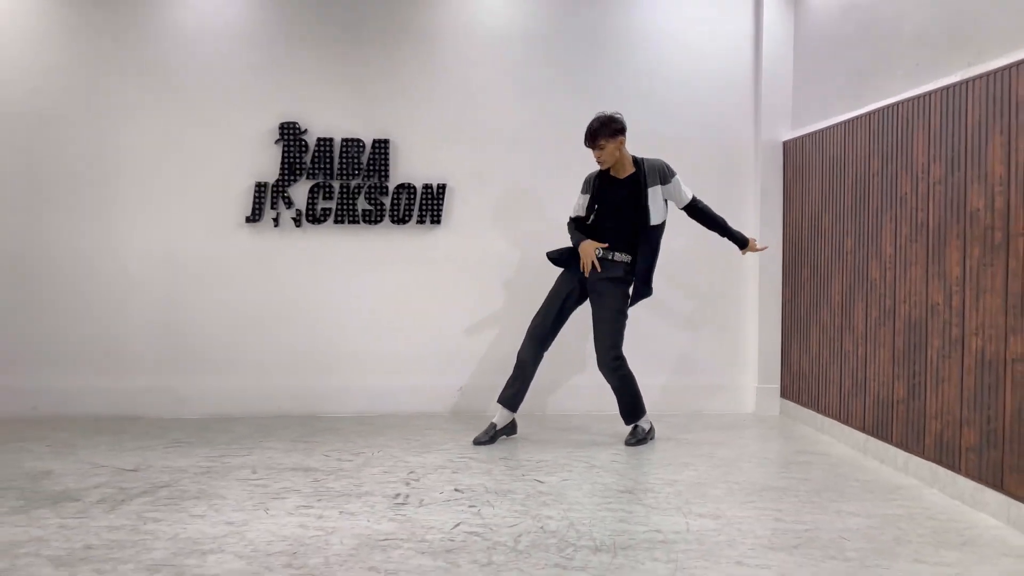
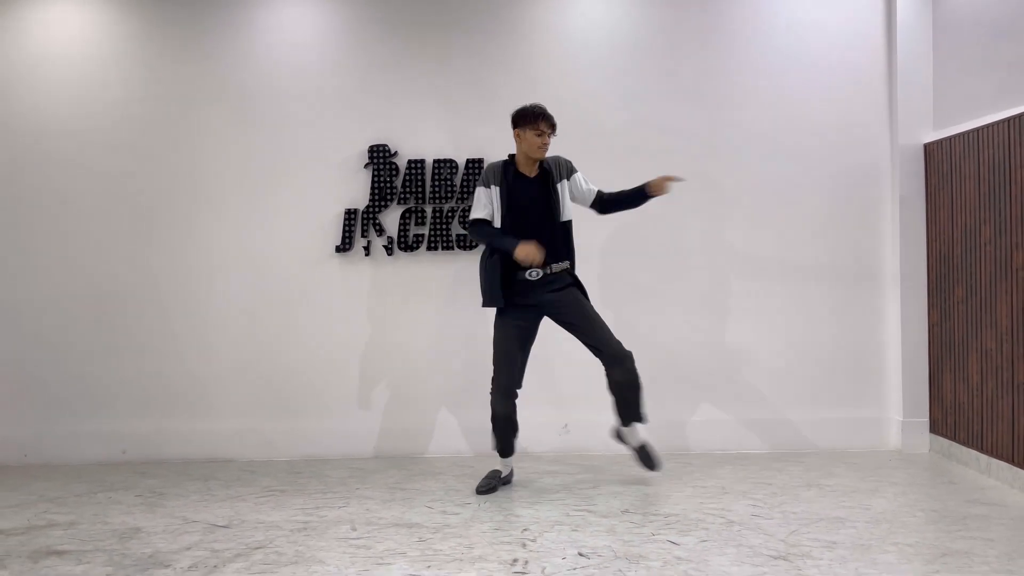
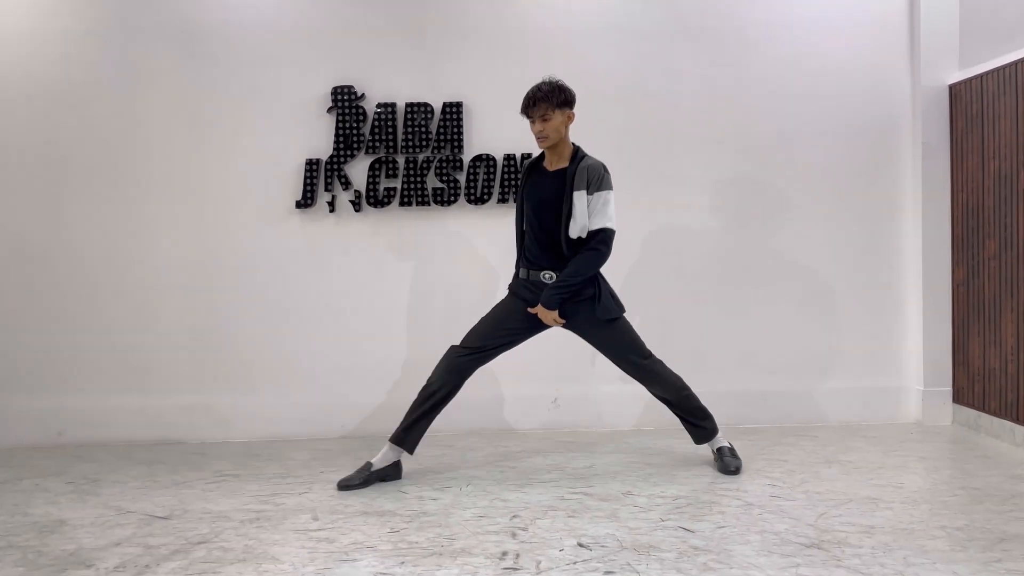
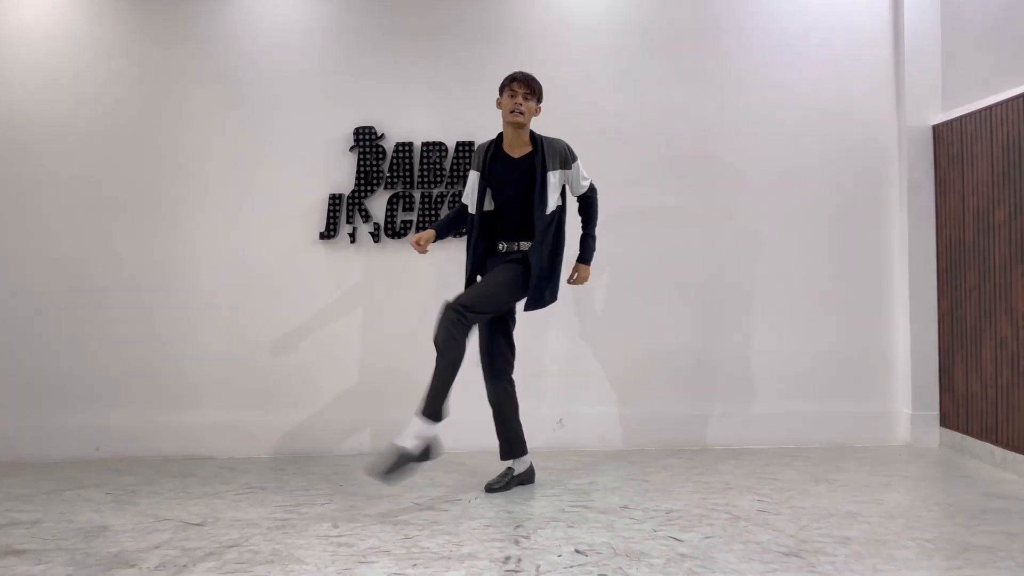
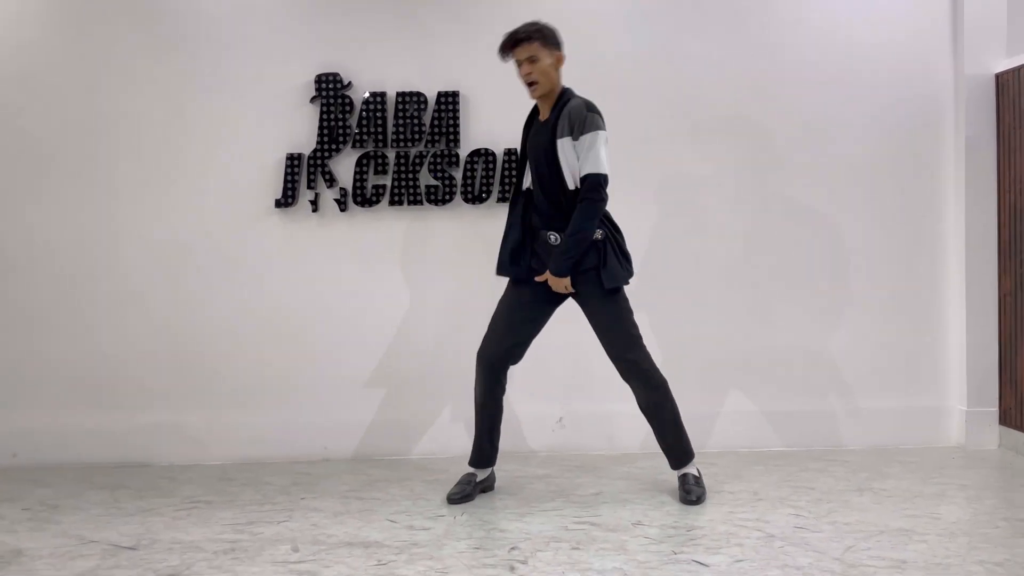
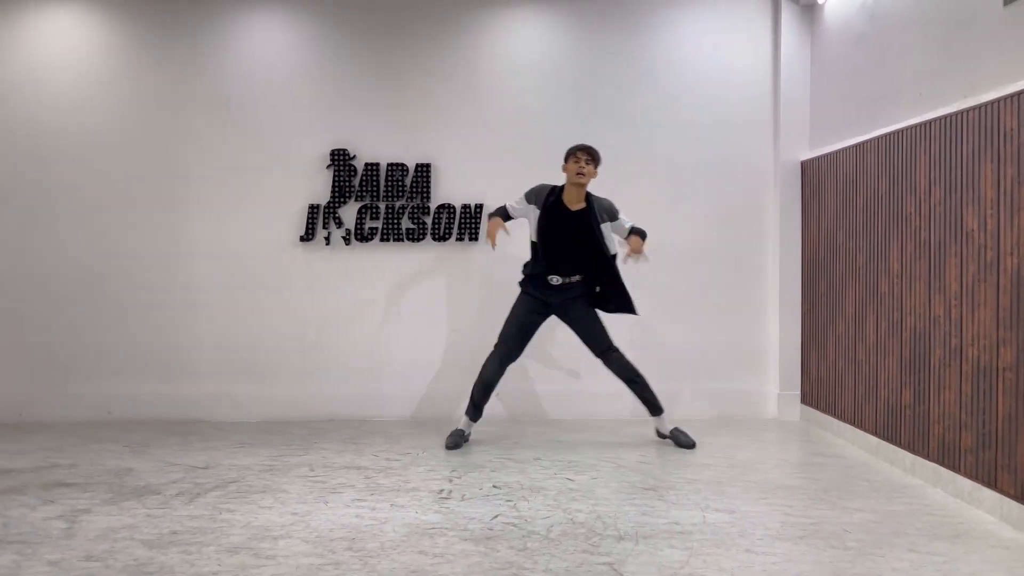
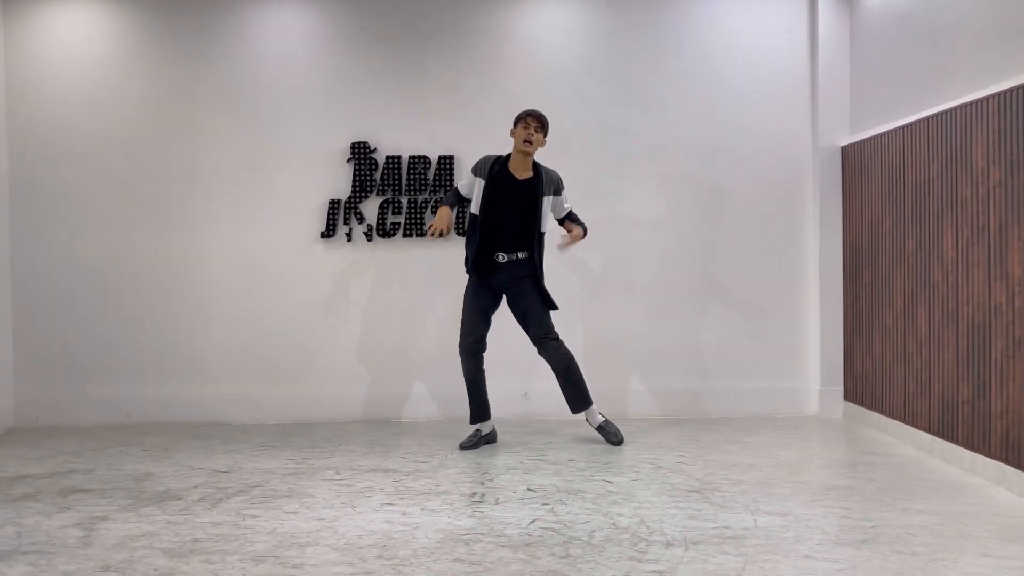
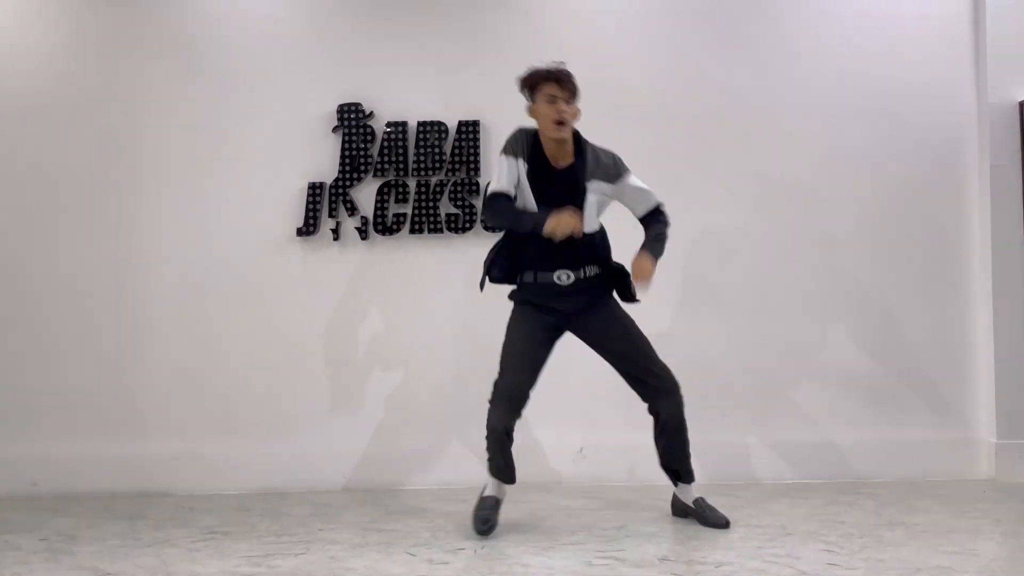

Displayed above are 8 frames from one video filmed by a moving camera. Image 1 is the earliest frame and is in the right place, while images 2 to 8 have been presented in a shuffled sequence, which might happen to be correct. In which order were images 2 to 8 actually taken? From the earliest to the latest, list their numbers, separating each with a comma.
6, 7, 4, 8, 2, 5, 3
